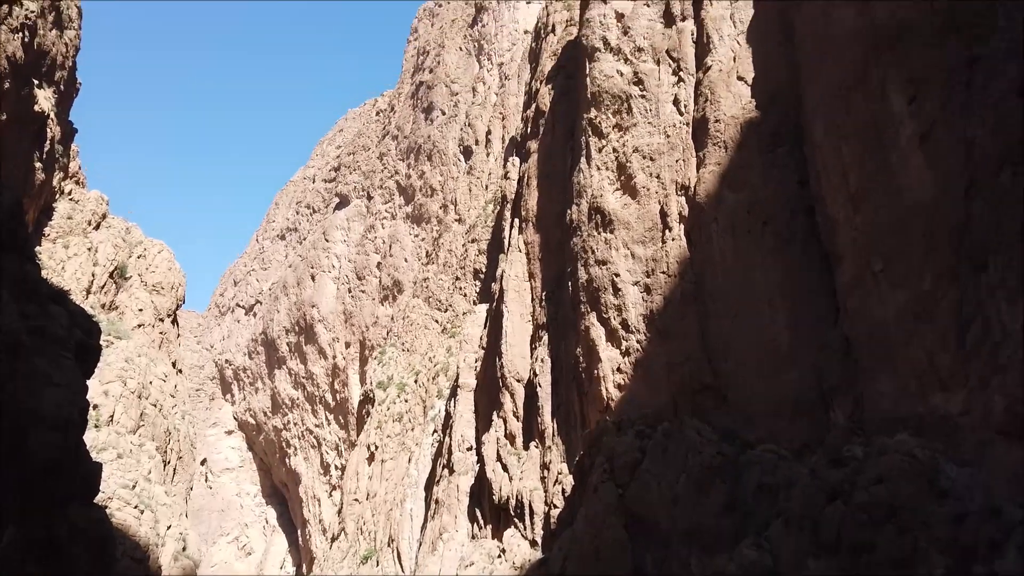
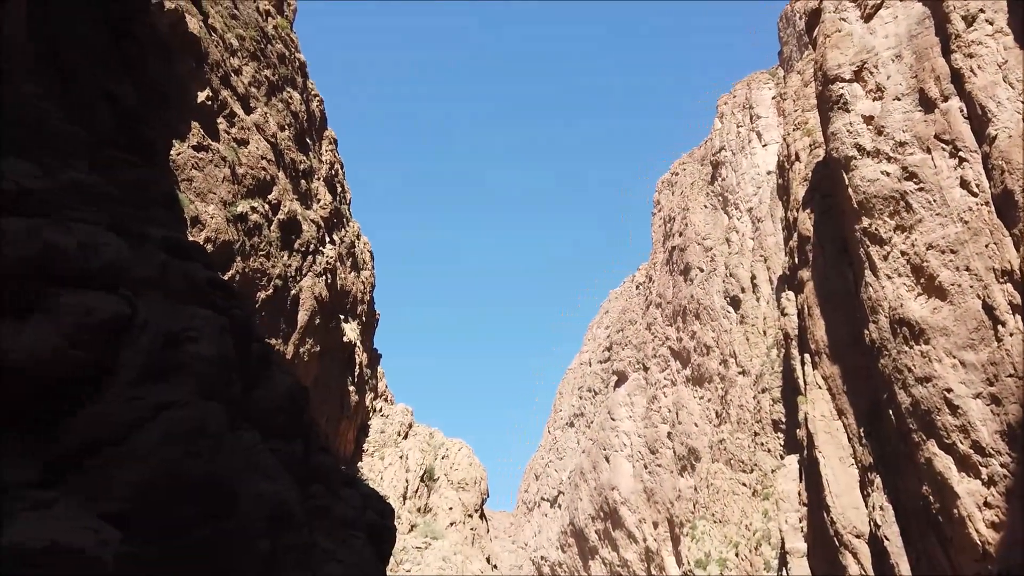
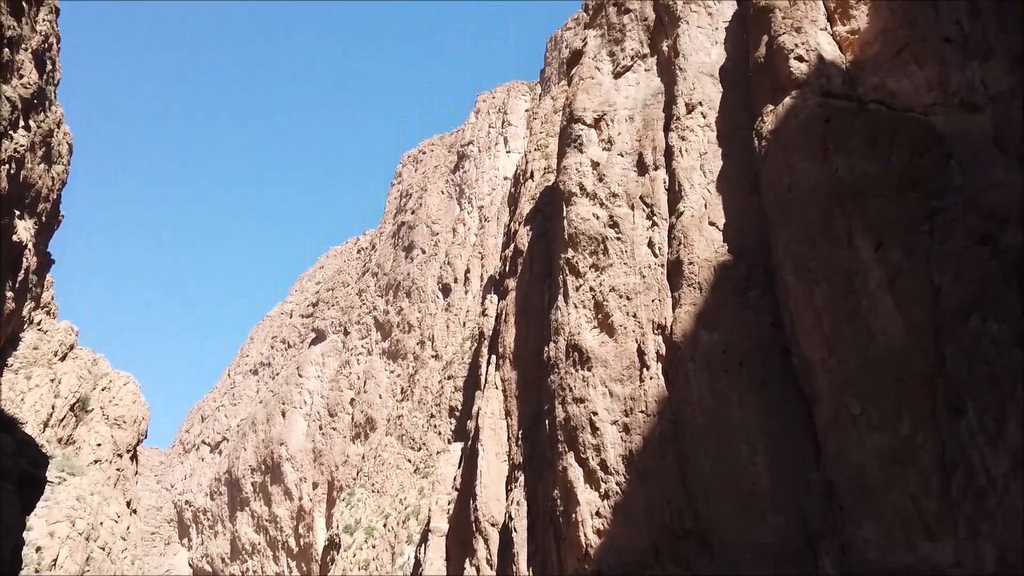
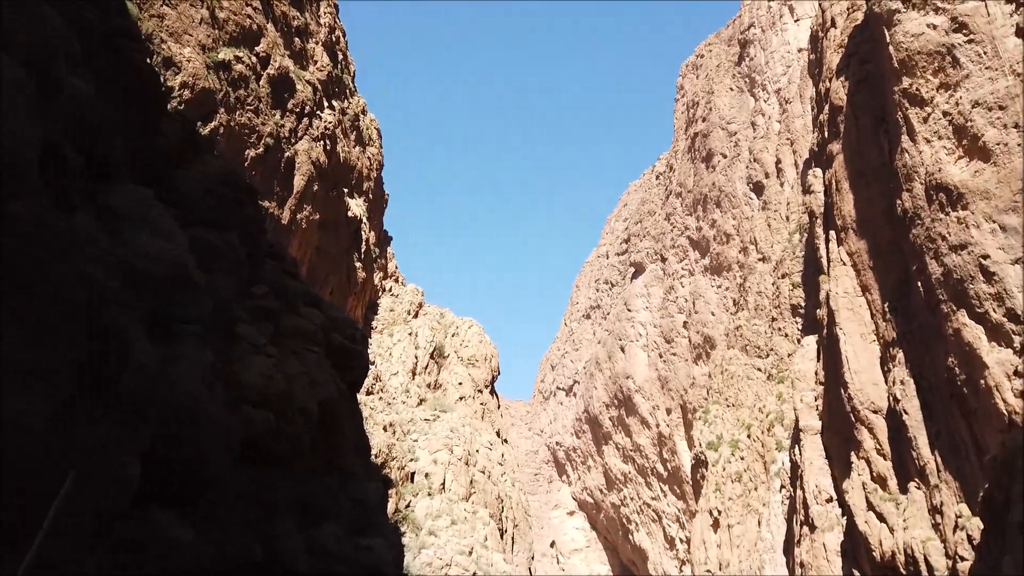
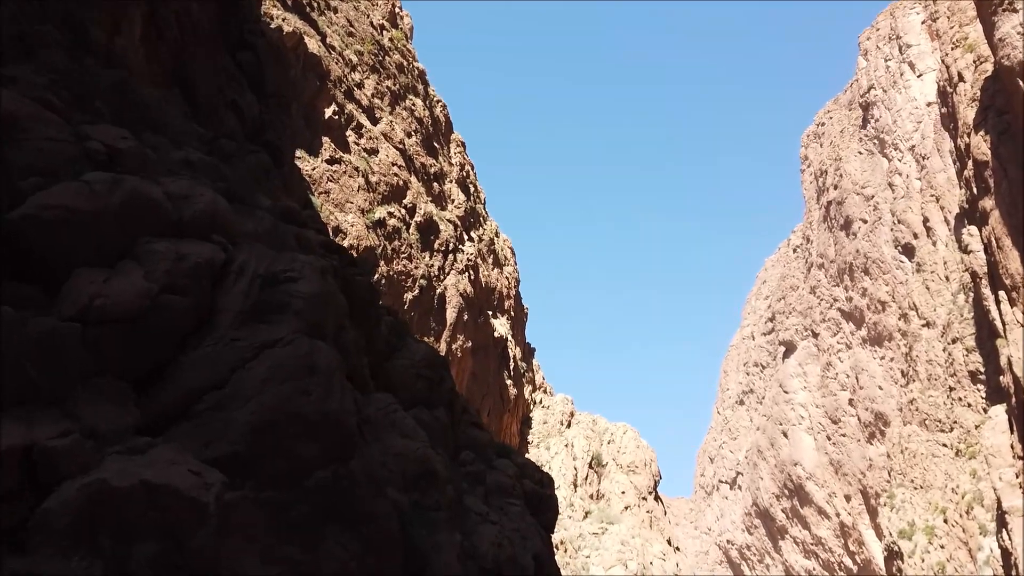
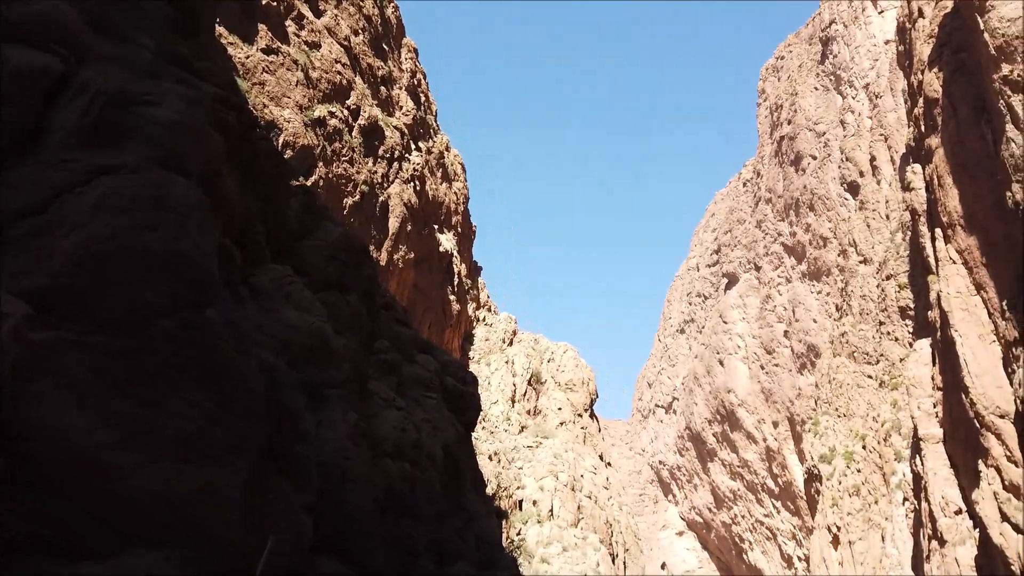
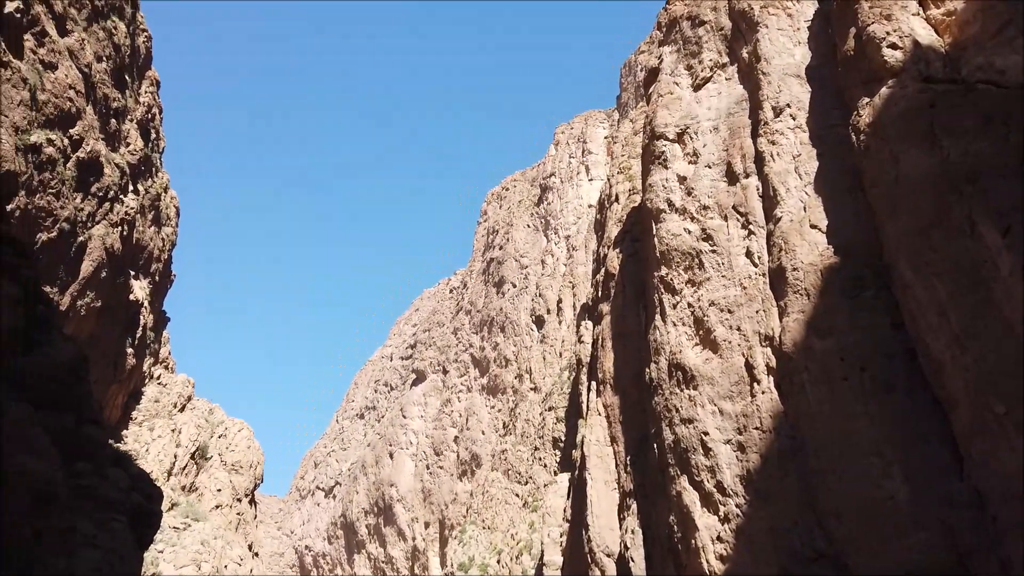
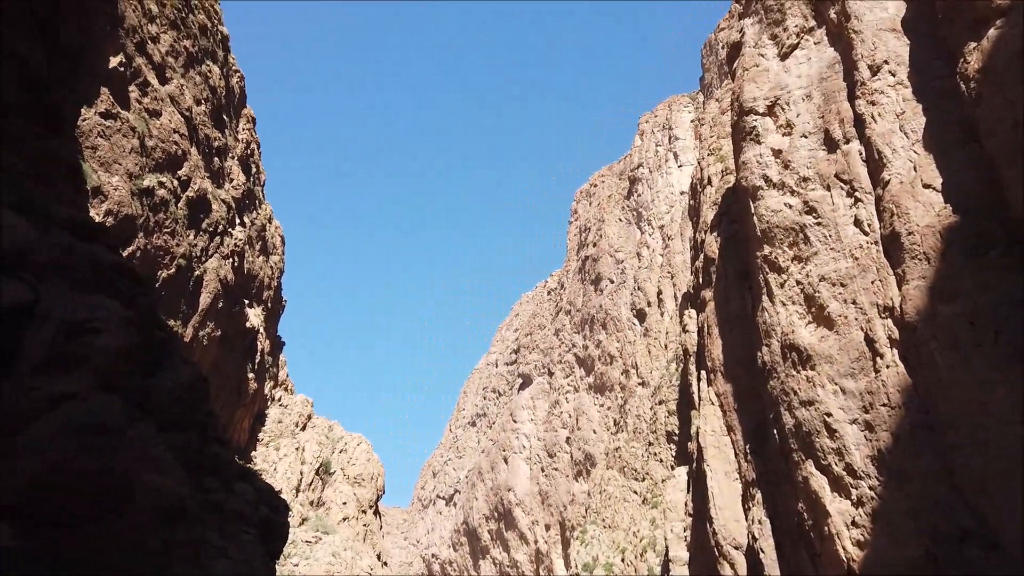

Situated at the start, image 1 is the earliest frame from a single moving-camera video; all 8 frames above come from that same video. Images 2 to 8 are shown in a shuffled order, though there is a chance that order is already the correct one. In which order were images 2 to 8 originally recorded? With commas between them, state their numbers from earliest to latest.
3, 7, 8, 2, 5, 6, 4
